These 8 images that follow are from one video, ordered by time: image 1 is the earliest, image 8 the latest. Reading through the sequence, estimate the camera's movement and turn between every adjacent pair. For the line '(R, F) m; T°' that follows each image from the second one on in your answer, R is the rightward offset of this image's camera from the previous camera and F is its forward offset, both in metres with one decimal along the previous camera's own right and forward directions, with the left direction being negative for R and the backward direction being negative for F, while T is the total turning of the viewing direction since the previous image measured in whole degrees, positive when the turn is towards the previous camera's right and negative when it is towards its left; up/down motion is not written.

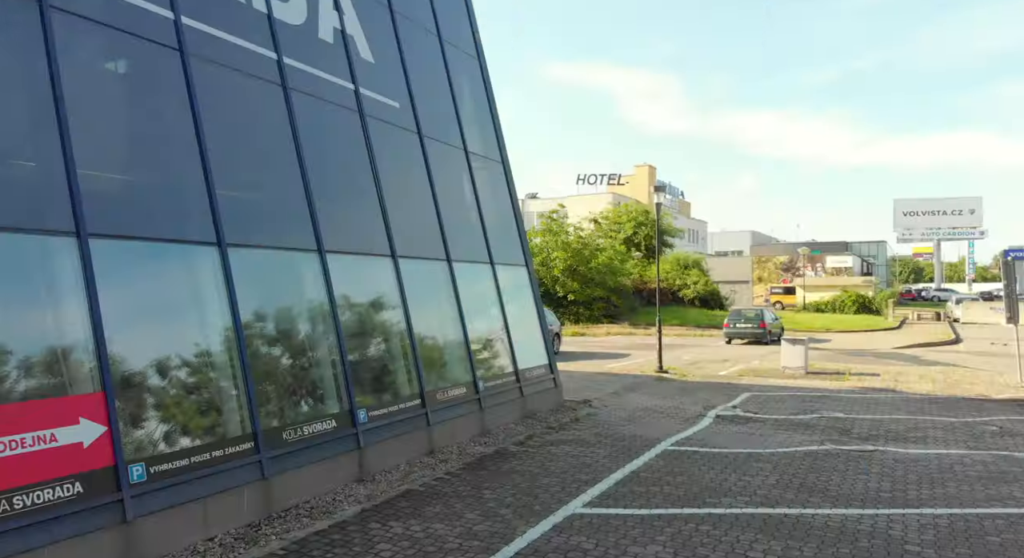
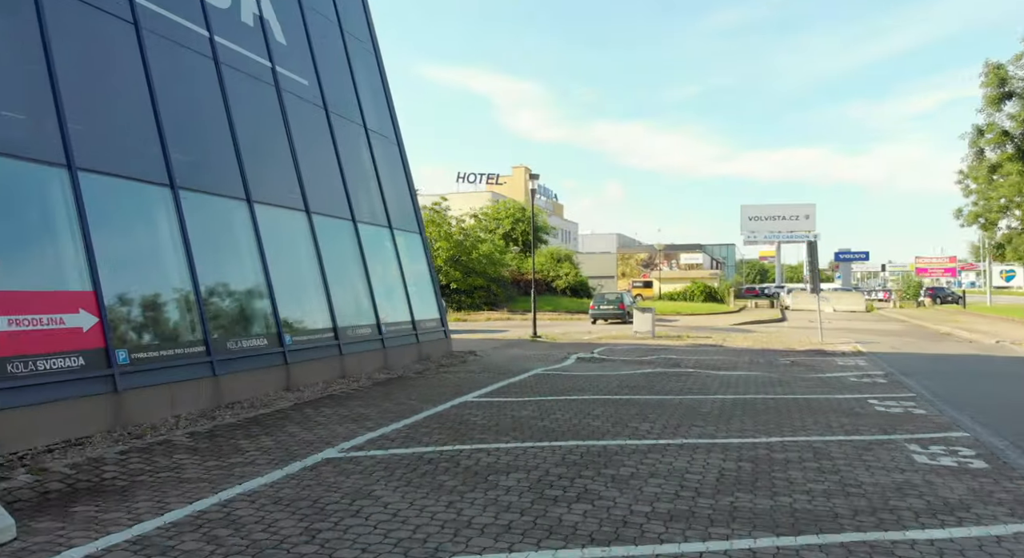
(-0.3, -1.9) m; +9°
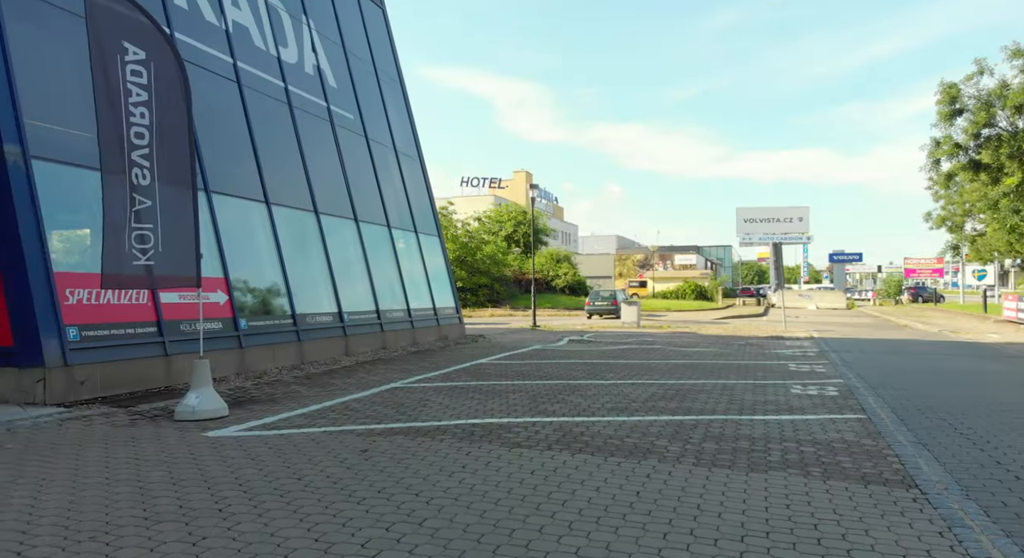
(0.0, -3.0) m; 0°
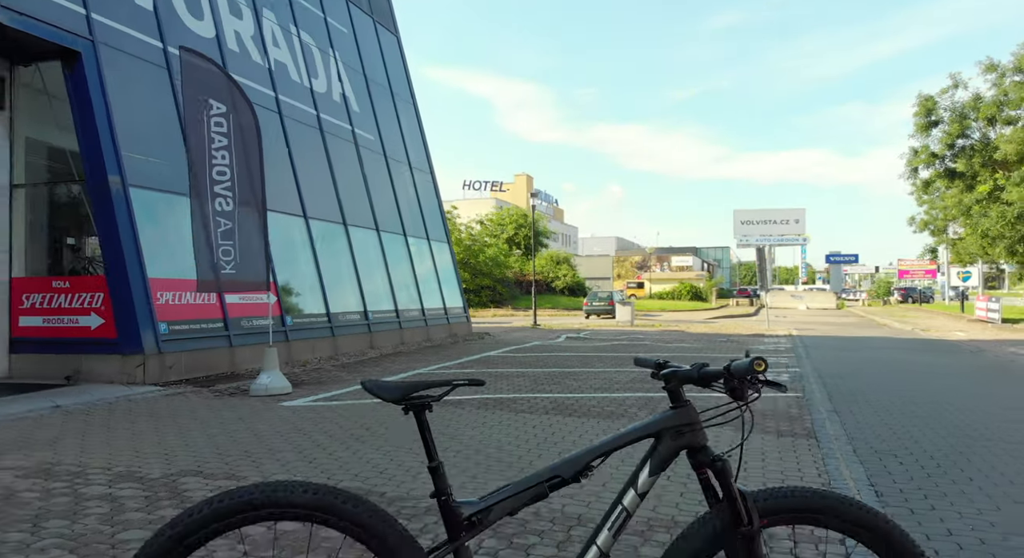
(-0.1, -1.8) m; 0°
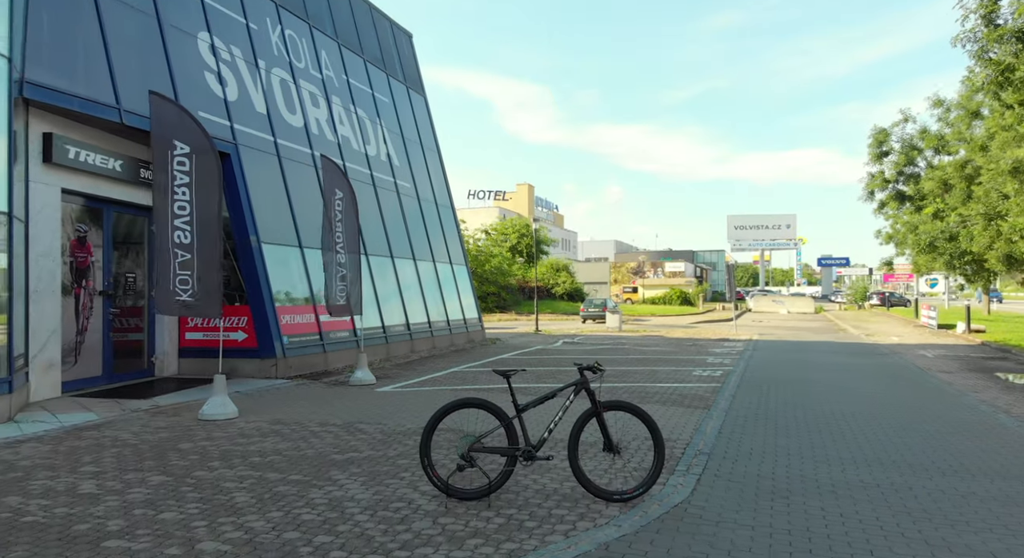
(-0.2, -4.4) m; 0°
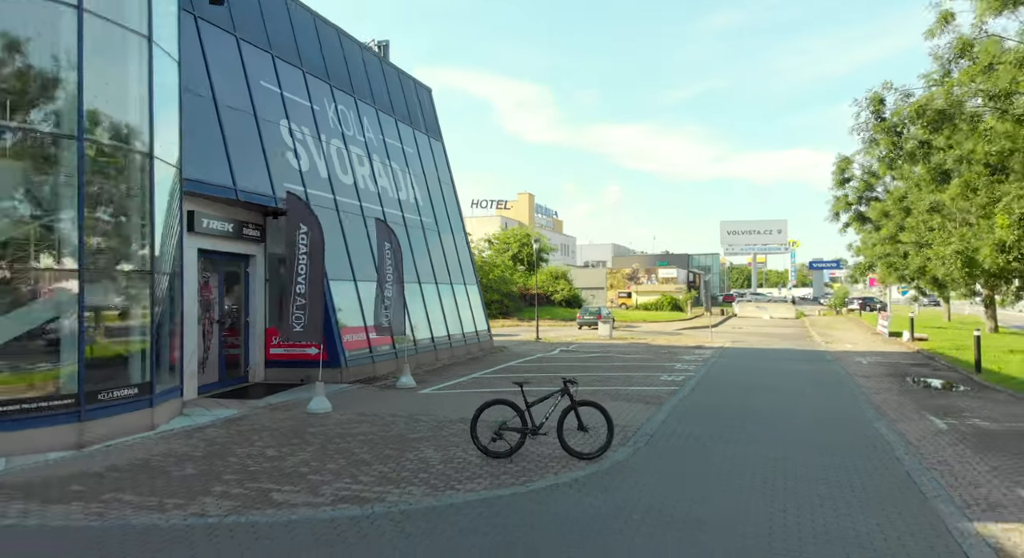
(-0.2, -4.4) m; 0°
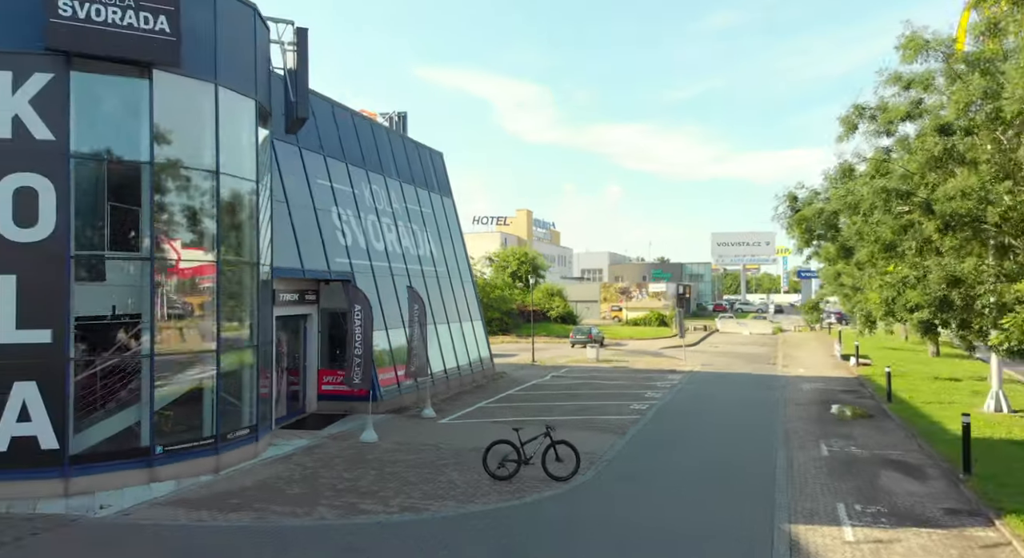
(0.0, -5.1) m; 0°
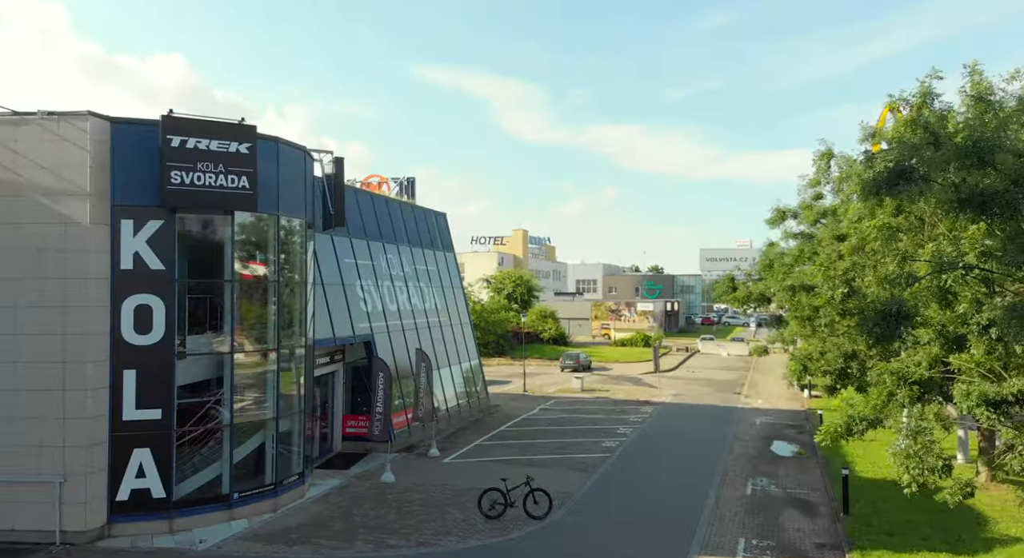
(+0.3, -5.1) m; 0°
